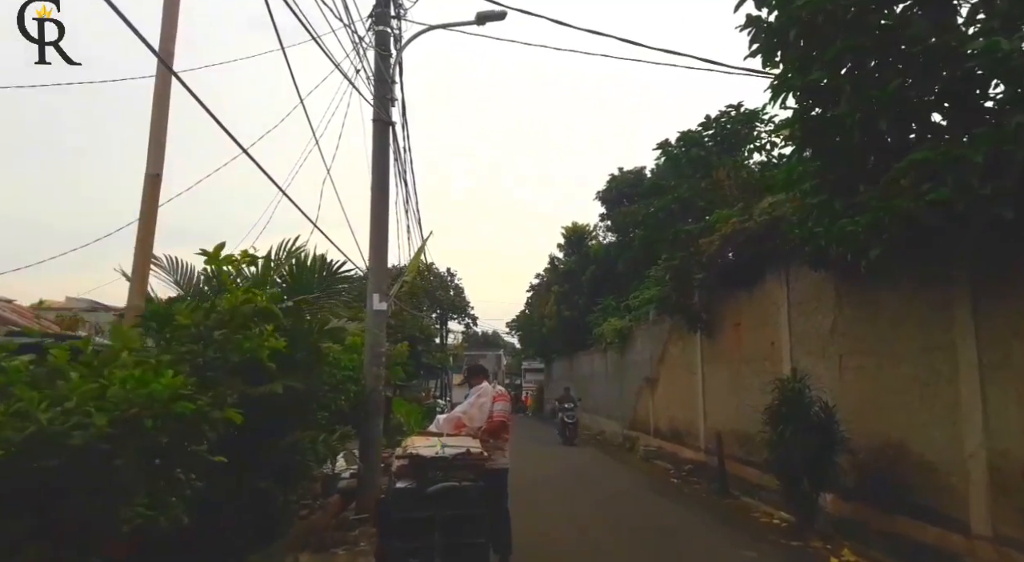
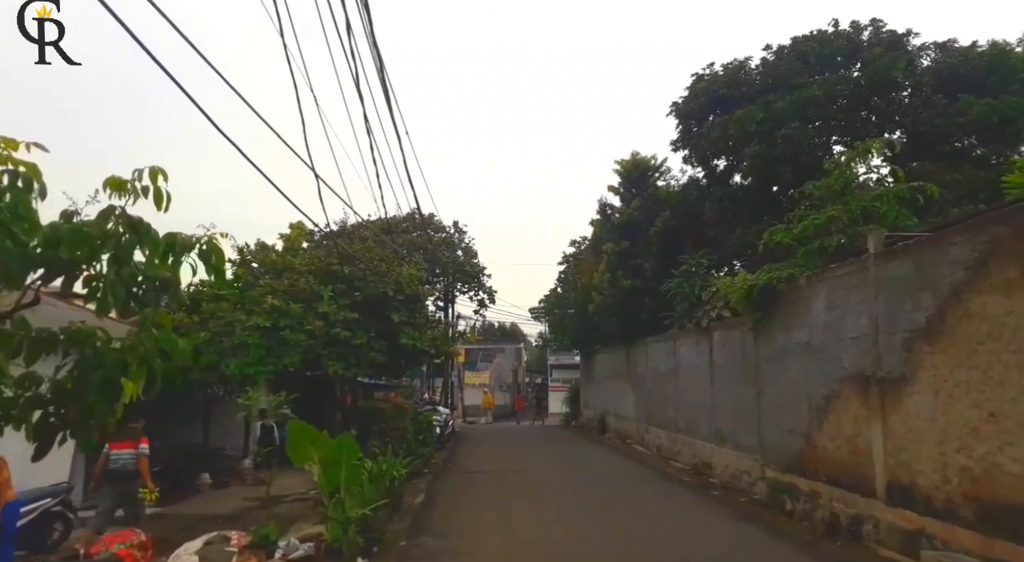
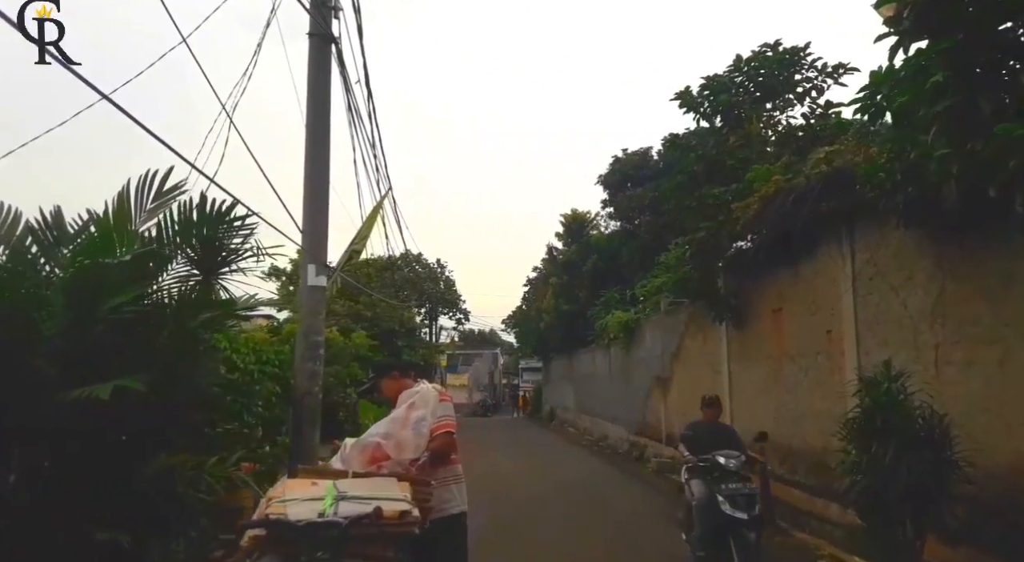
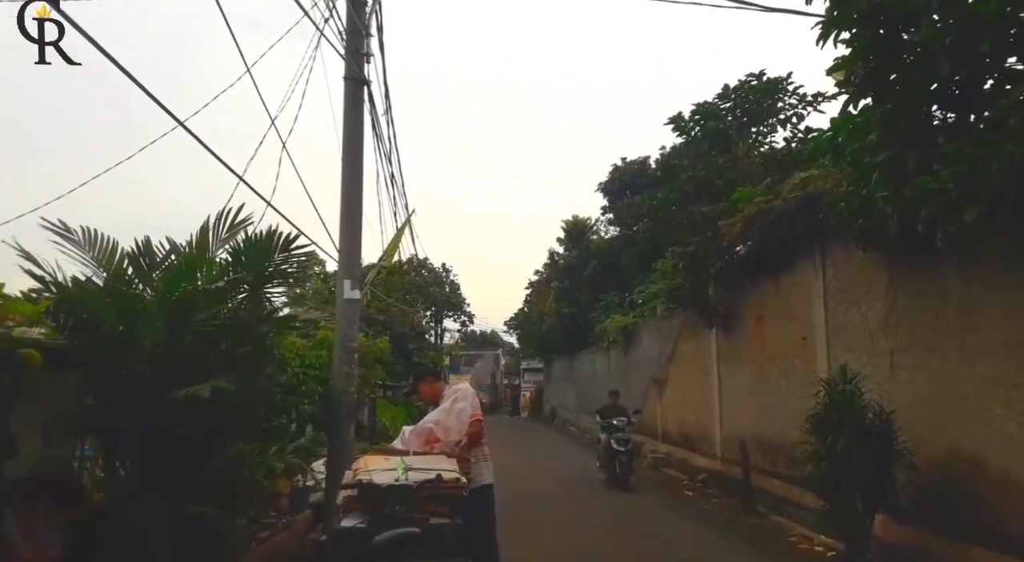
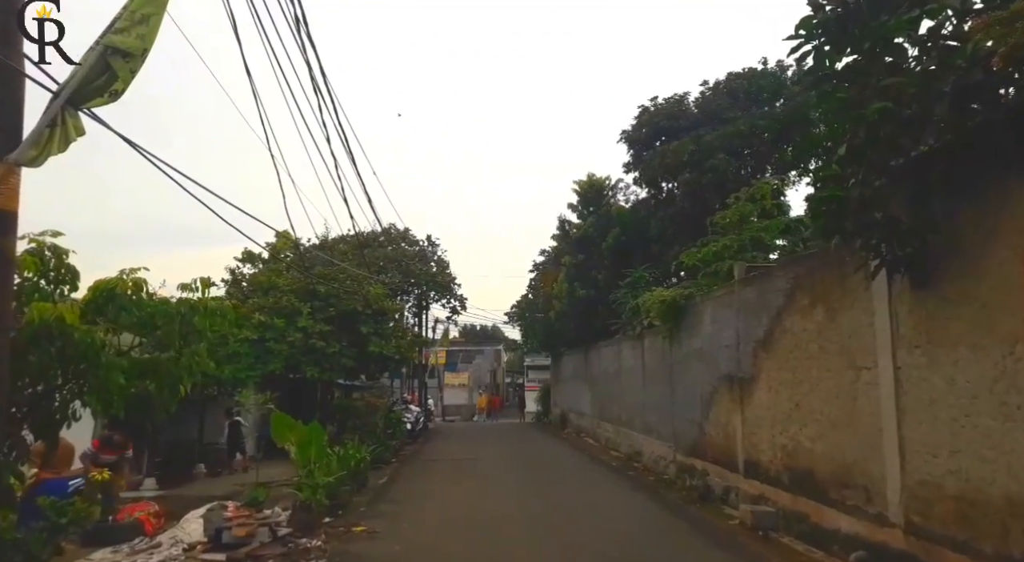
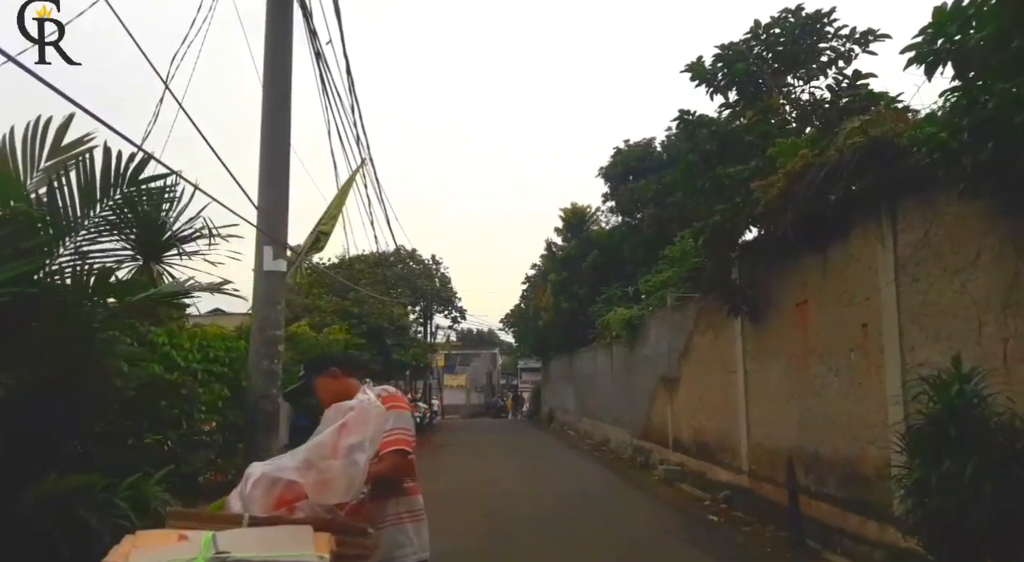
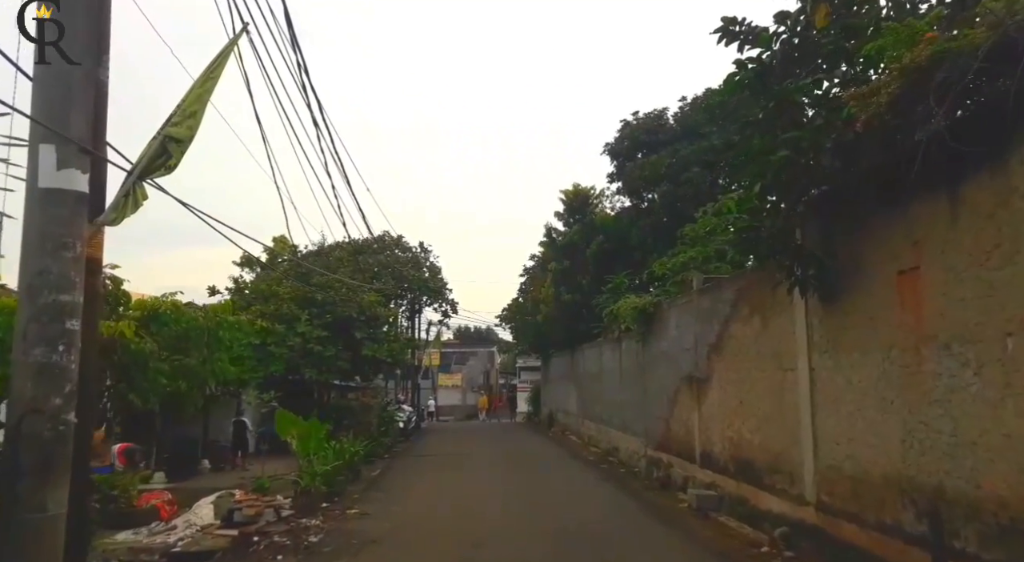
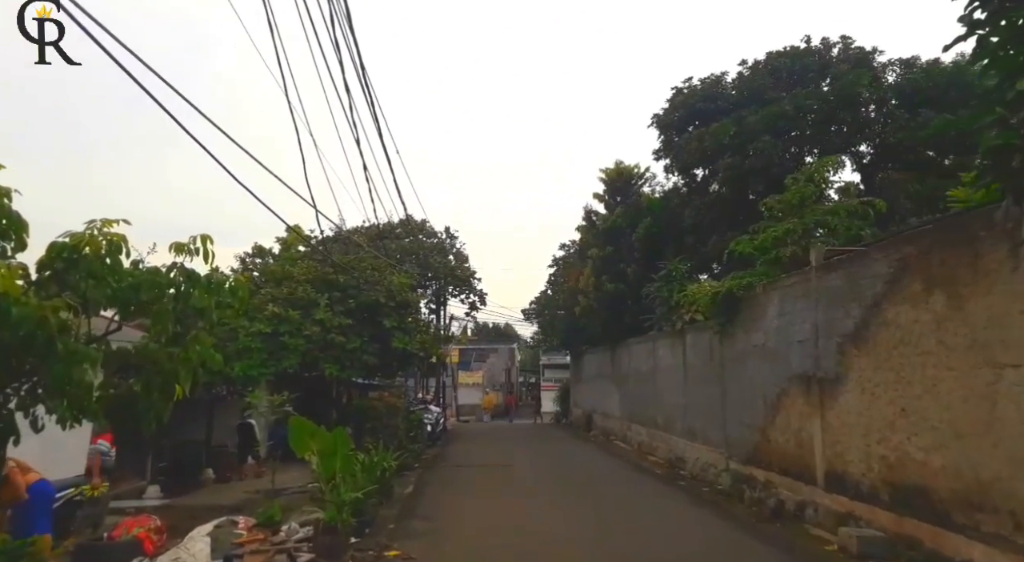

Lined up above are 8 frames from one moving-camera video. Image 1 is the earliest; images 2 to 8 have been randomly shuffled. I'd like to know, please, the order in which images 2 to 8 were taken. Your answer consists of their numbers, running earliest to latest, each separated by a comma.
4, 3, 6, 7, 5, 8, 2
